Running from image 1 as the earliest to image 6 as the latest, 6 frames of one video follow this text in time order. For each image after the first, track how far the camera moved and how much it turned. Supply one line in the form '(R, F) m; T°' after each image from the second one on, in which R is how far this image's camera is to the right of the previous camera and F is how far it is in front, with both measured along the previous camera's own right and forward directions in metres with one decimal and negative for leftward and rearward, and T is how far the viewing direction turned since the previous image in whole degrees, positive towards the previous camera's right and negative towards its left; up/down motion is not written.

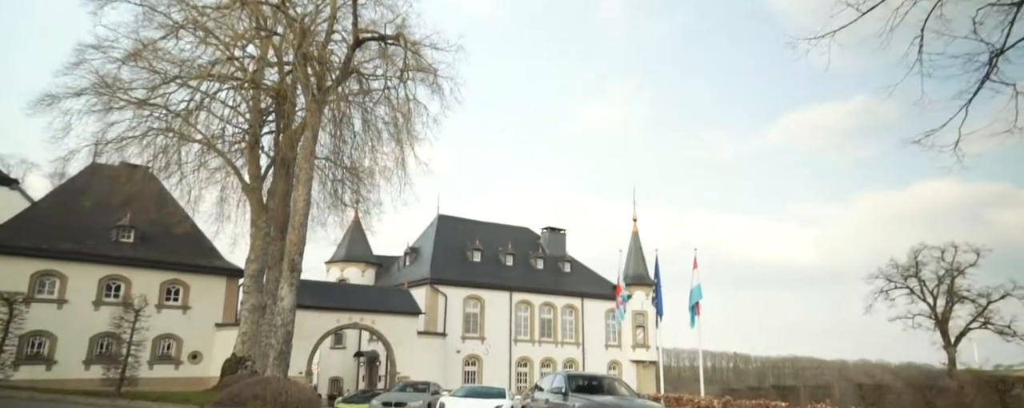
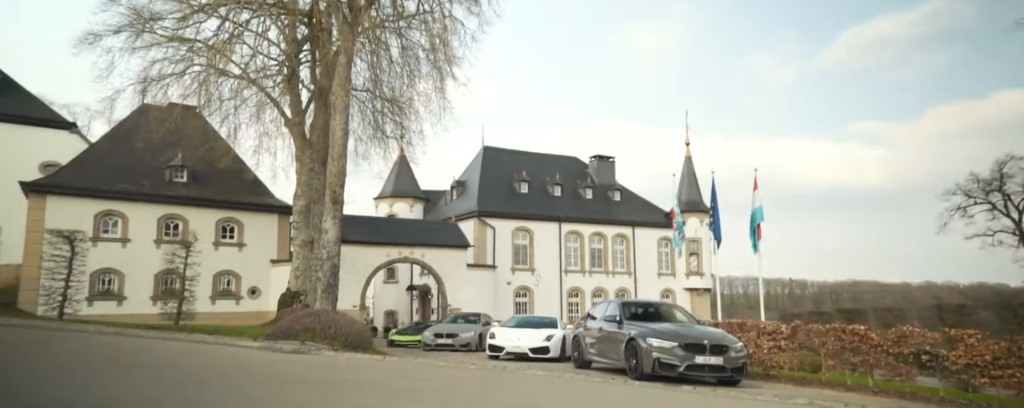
(0.0, +0.9) m; -4°
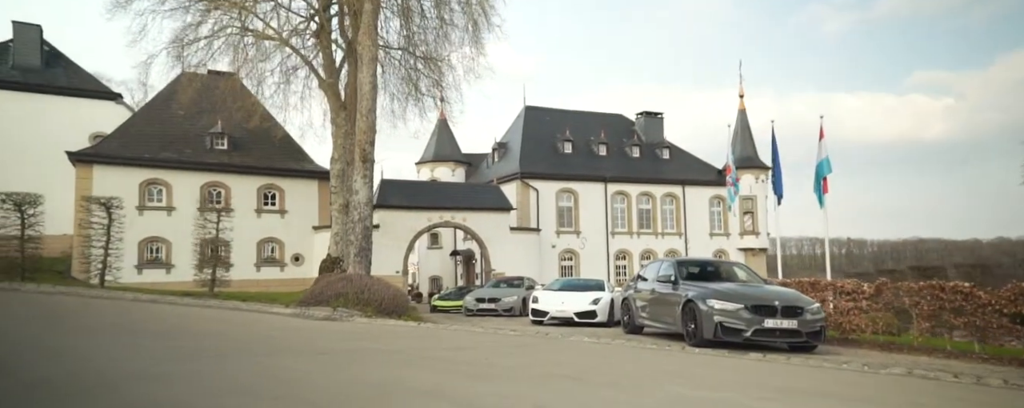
(+0.1, +1.3) m; -3°
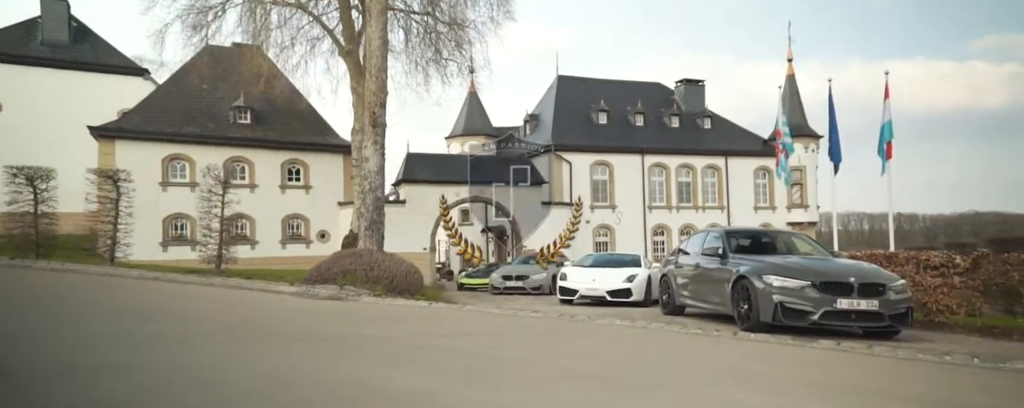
(+0.2, +1.7) m; -3°
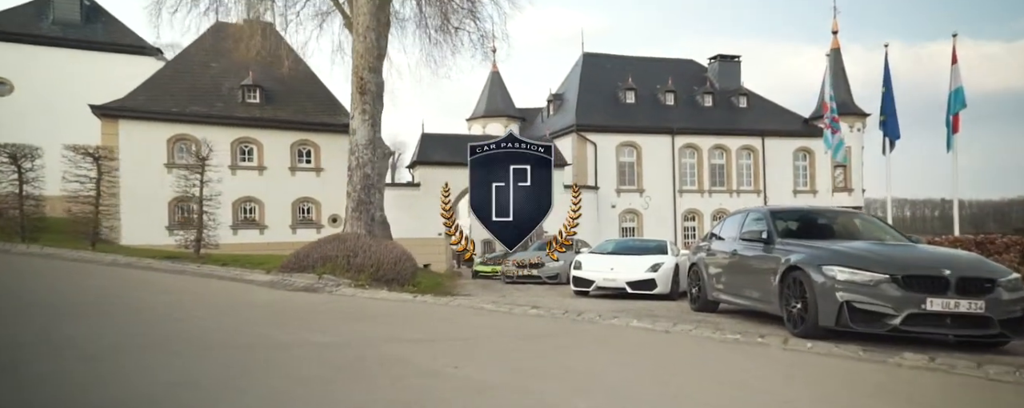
(+0.4, +2.0) m; -2°
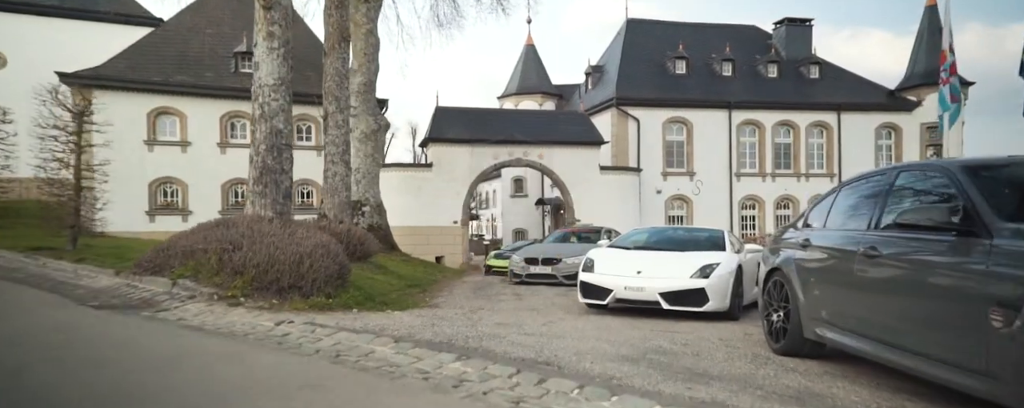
(+0.9, +4.8) m; -4°
